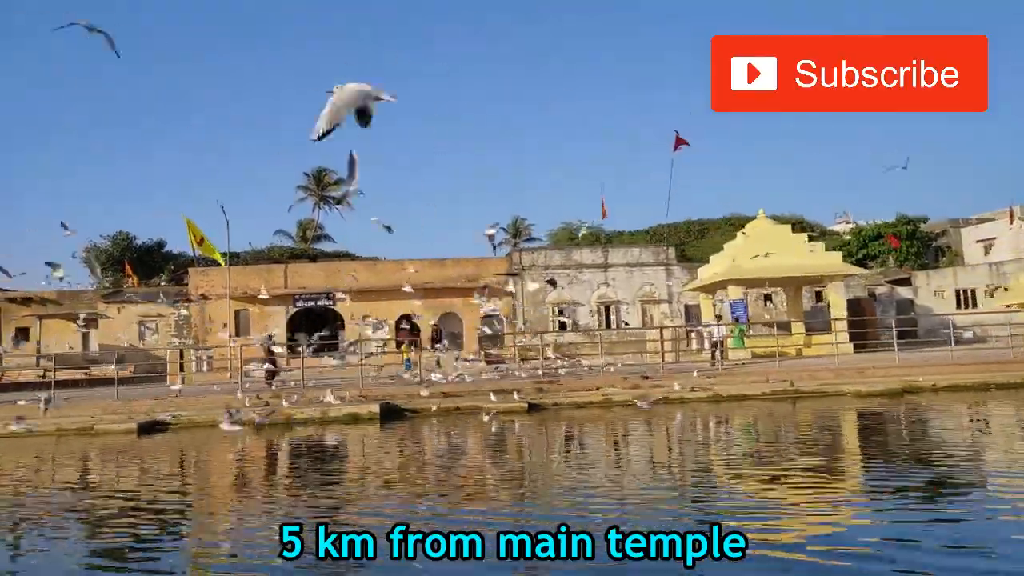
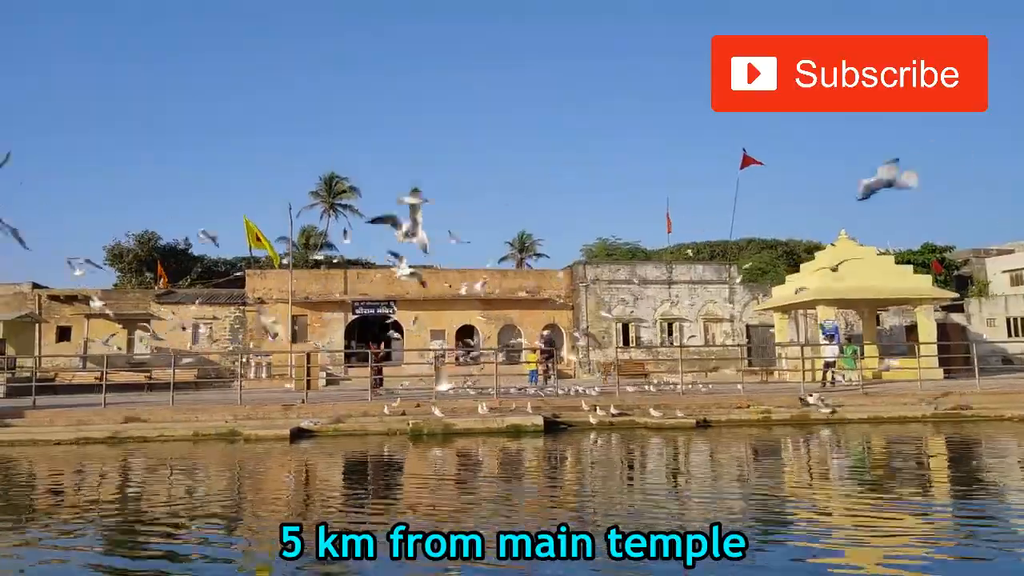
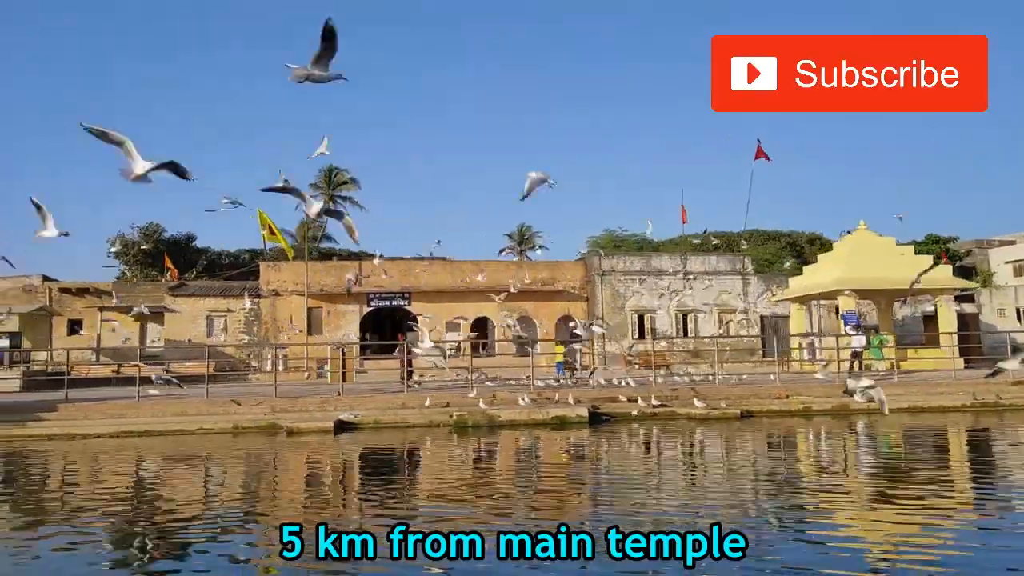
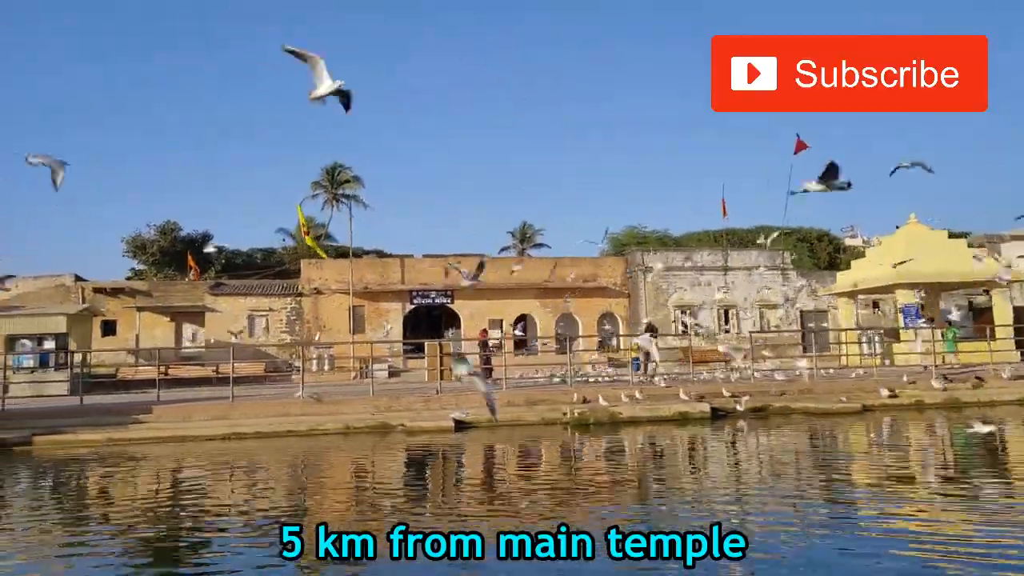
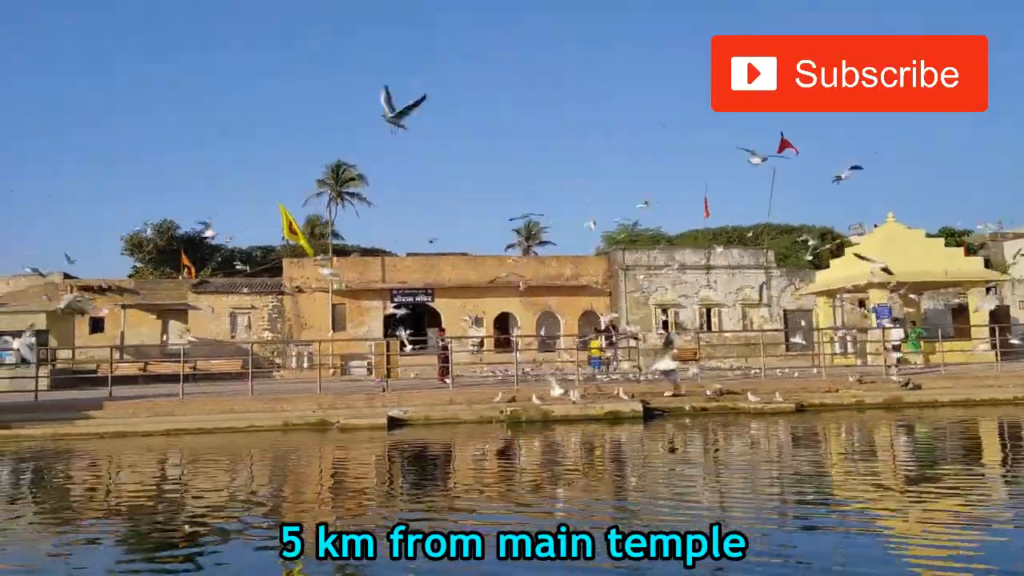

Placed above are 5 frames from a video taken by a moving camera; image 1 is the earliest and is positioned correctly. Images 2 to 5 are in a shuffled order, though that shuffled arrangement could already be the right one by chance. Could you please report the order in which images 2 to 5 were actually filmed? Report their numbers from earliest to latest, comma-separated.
2, 3, 5, 4
